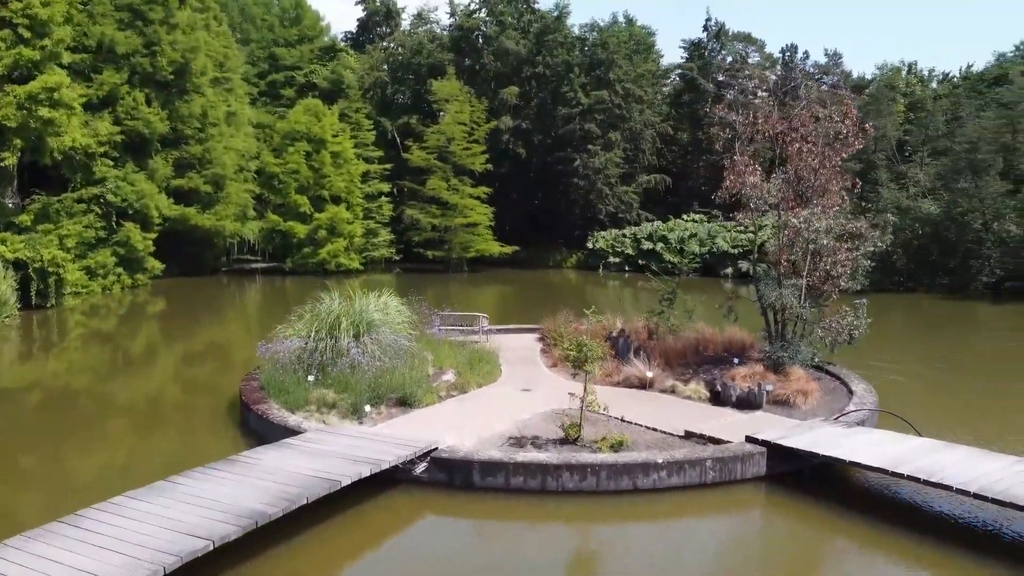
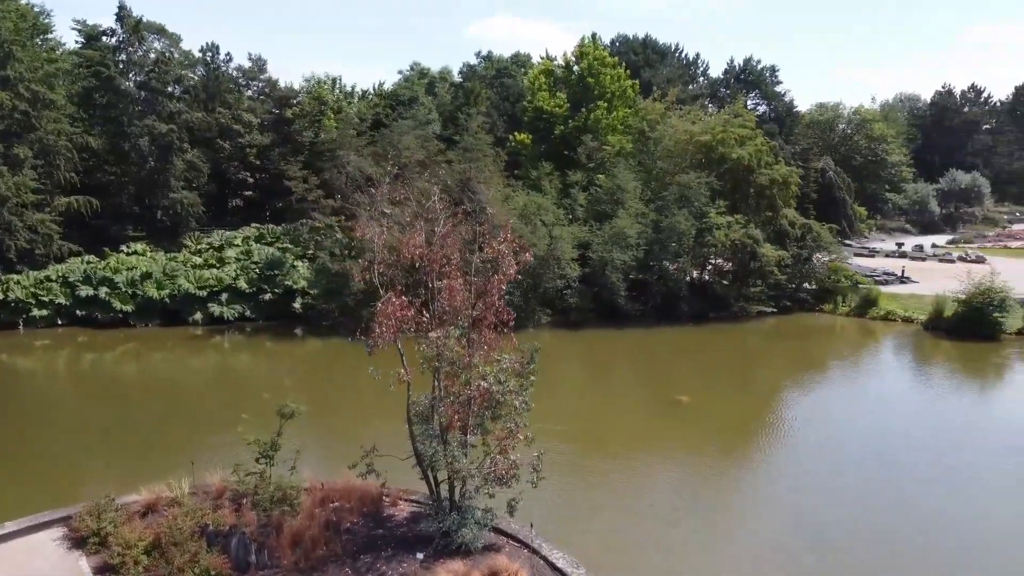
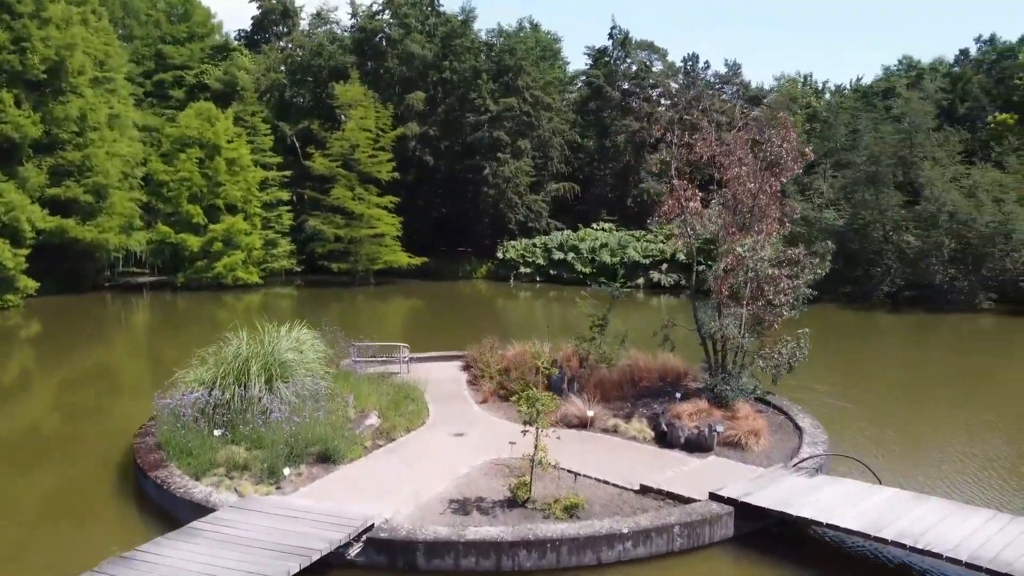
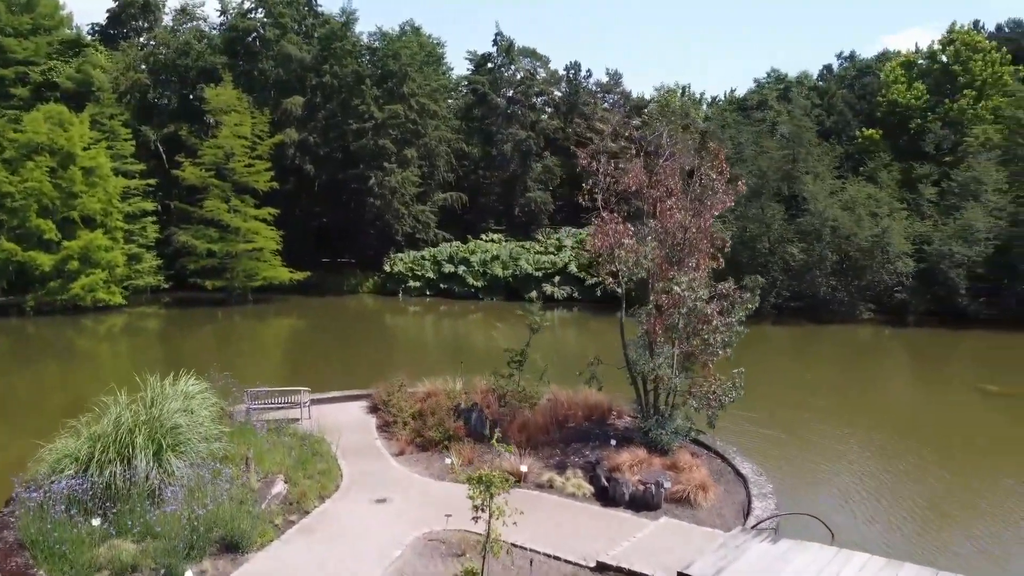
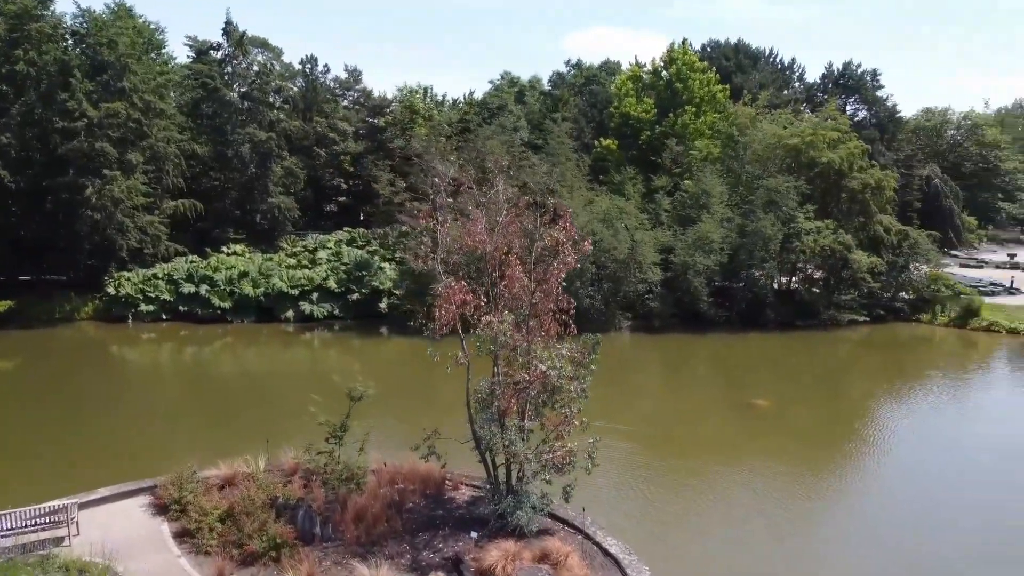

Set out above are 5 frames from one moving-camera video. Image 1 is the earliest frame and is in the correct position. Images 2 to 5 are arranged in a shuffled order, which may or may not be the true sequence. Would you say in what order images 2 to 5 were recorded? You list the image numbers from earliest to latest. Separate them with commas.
3, 4, 5, 2
